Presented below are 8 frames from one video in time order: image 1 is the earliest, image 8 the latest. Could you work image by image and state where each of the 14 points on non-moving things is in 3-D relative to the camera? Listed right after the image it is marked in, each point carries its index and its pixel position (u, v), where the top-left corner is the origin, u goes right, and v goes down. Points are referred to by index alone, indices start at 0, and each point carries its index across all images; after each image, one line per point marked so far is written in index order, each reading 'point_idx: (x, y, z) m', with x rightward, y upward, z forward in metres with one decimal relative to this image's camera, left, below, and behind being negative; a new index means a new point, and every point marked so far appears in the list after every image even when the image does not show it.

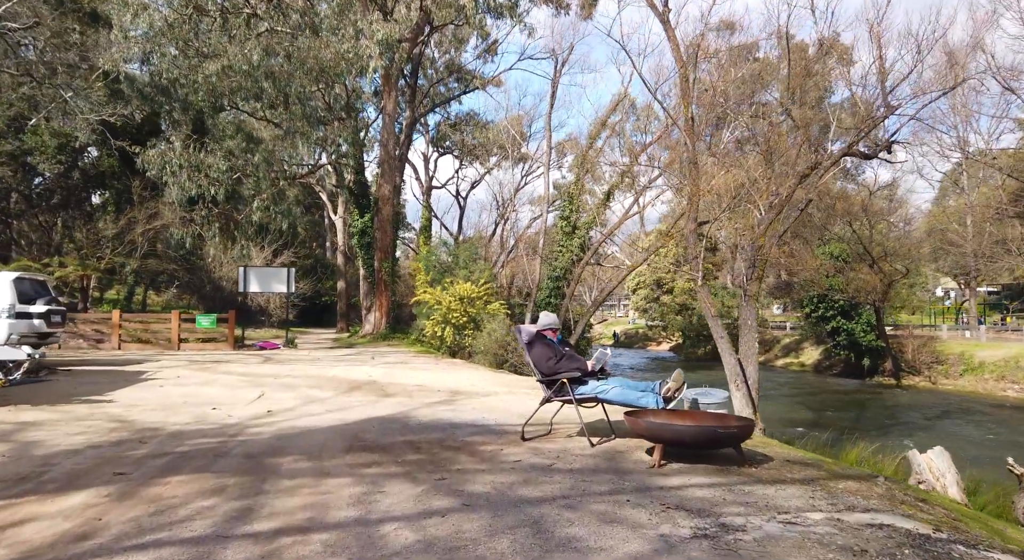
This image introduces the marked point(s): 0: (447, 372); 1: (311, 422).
0: (-1.1, -1.6, +11.5) m
1: (-1.8, -1.3, +6.3) m
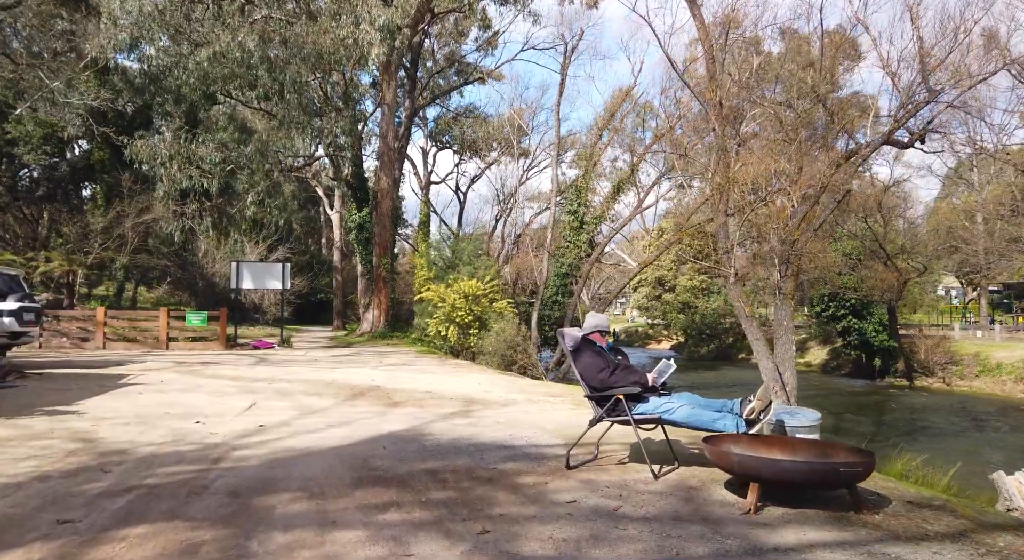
0: (-0.9, -1.5, +10.6) m
1: (-1.6, -1.3, +5.3) m
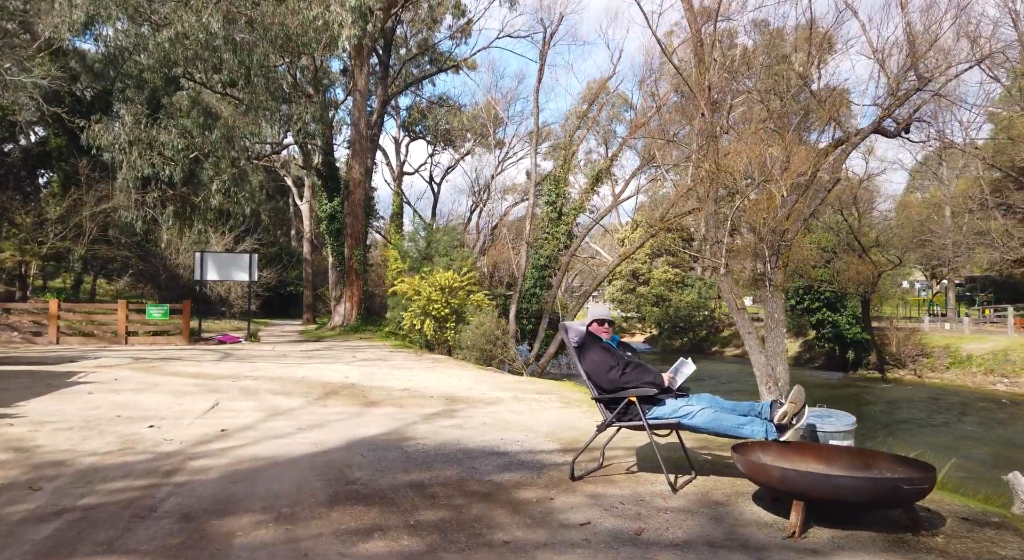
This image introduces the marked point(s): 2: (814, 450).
0: (-1.2, -1.4, +10.1) m
1: (-1.6, -1.2, +4.8) m
2: (+1.5, -0.9, +3.4) m
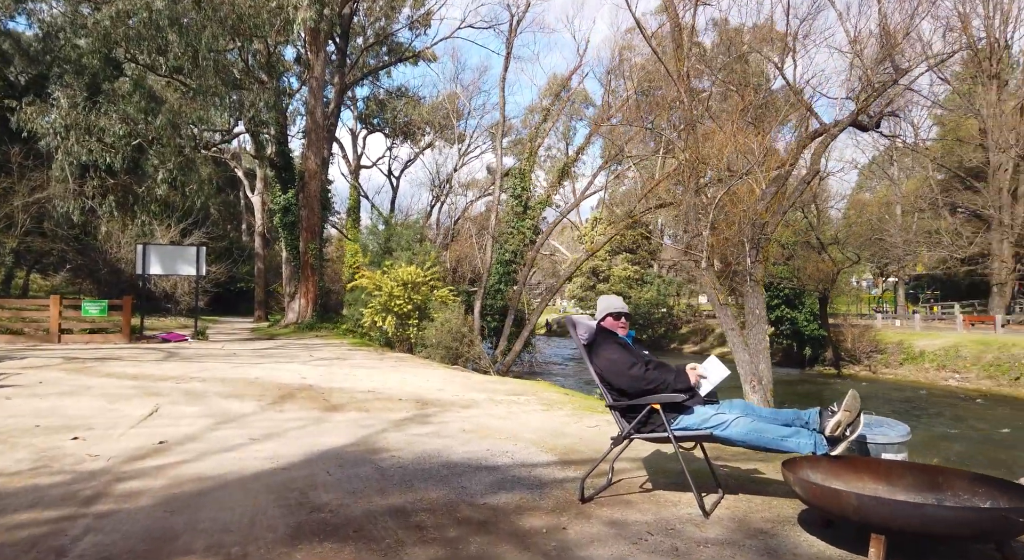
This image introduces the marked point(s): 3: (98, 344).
0: (-1.6, -1.3, +9.4) m
1: (-1.7, -1.1, +4.1) m
2: (+1.5, -0.8, +2.8) m
3: (-8.1, -1.3, +13.2) m
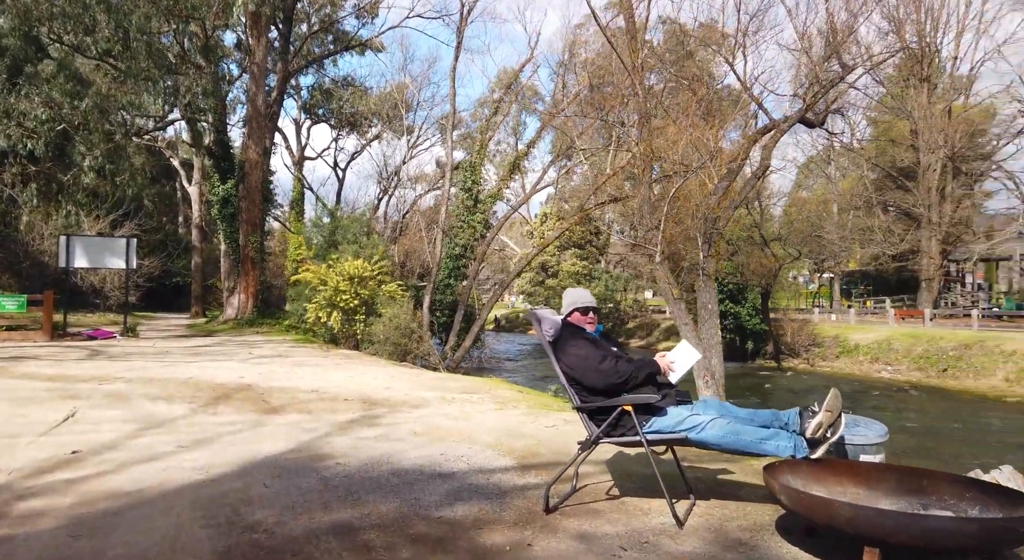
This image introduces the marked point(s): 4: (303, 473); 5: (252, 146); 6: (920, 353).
0: (-2.2, -1.2, +9.0) m
1: (-1.9, -1.1, +3.7) m
2: (+1.4, -0.8, +2.7) m
3: (-9.0, -1.1, +12.3) m
4: (-1.1, -1.0, +3.7) m
5: (-6.5, +3.4, +16.9) m
6: (+11.2, -2.0, +18.9) m
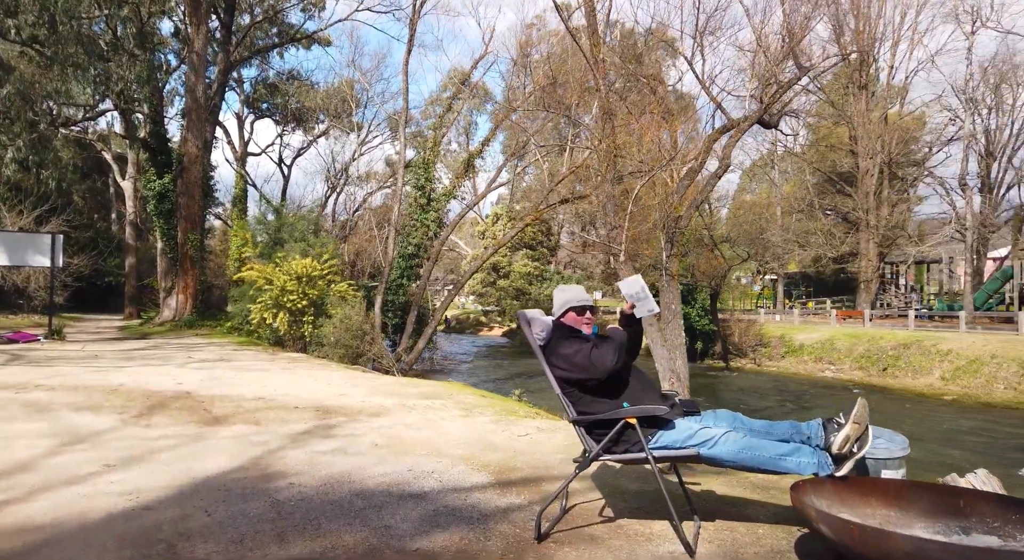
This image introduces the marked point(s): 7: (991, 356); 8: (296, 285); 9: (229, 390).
0: (-2.7, -1.2, +8.4) m
1: (-2.0, -1.0, +3.1) m
2: (+1.3, -0.7, +2.4) m
3: (-9.7, -1.1, +11.2) m
4: (-1.2, -1.0, +3.2) m
5: (-7.6, +3.4, +16.0) m
6: (+9.9, -2.0, +19.3) m
7: (+10.9, -1.7, +15.7) m
8: (-4.1, -0.1, +12.8) m
9: (-2.9, -1.1, +6.9) m
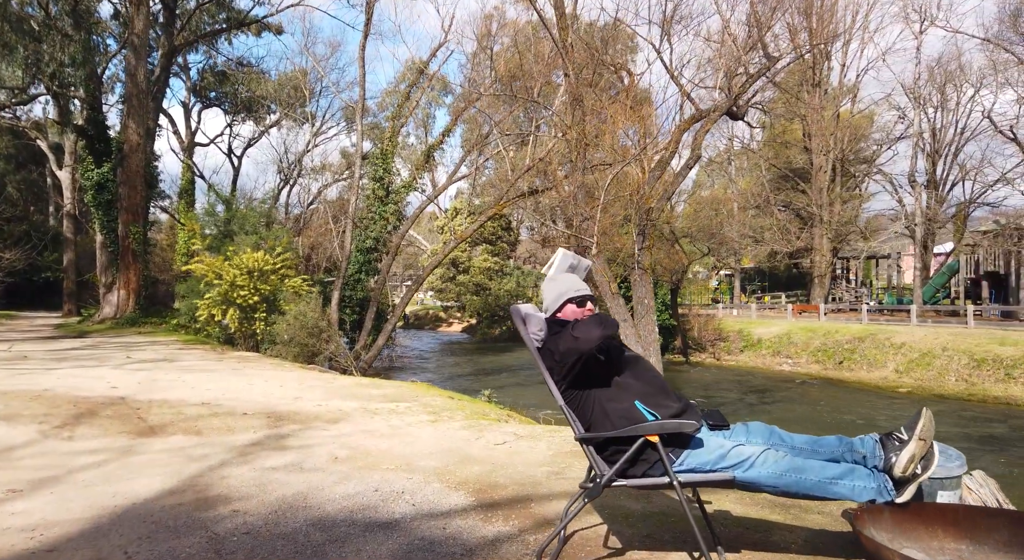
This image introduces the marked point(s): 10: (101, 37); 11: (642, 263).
0: (-3.1, -1.1, +7.8) m
1: (-2.1, -1.0, +2.5) m
2: (+1.3, -0.7, +2.0) m
3: (-10.3, -1.0, +10.1) m
4: (-1.3, -1.0, +2.7) m
5: (-8.4, +3.5, +15.0) m
6: (+8.8, -1.9, +19.4) m
7: (+10.1, -1.6, +15.8) m
8: (-4.7, 0.0, +12.1) m
9: (-3.2, -1.1, +6.3) m
10: (-11.4, +7.0, +19.0) m
11: (+1.8, +0.2, +9.1) m
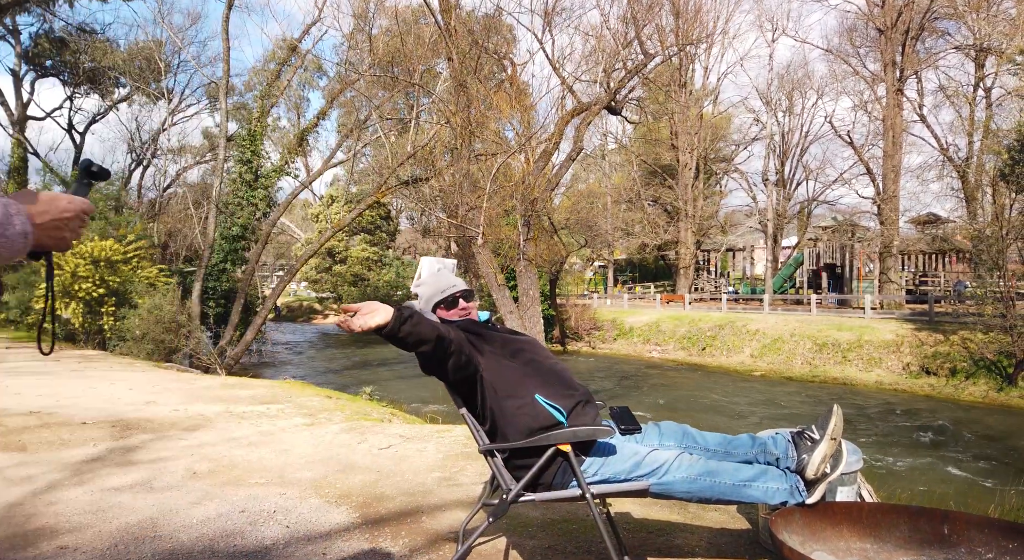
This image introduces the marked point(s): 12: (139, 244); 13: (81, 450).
0: (-4.3, -1.0, +6.9) m
1: (-2.4, -1.0, +1.9) m
2: (+1.0, -0.7, +2.0) m
3: (-11.8, -0.9, +7.9) m
4: (-1.7, -1.0, +2.2) m
5: (-10.8, +3.7, +13.0) m
6: (+5.3, -1.6, +20.5) m
7: (+7.1, -1.4, +17.2) m
8: (-6.7, +0.2, +10.8) m
9: (-4.2, -1.0, +5.4) m
10: (-14.5, +7.2, +16.3) m
11: (+0.2, +0.3, +9.1) m
12: (-6.5, +0.6, +11.9) m
13: (-2.6, -1.0, +4.0) m
